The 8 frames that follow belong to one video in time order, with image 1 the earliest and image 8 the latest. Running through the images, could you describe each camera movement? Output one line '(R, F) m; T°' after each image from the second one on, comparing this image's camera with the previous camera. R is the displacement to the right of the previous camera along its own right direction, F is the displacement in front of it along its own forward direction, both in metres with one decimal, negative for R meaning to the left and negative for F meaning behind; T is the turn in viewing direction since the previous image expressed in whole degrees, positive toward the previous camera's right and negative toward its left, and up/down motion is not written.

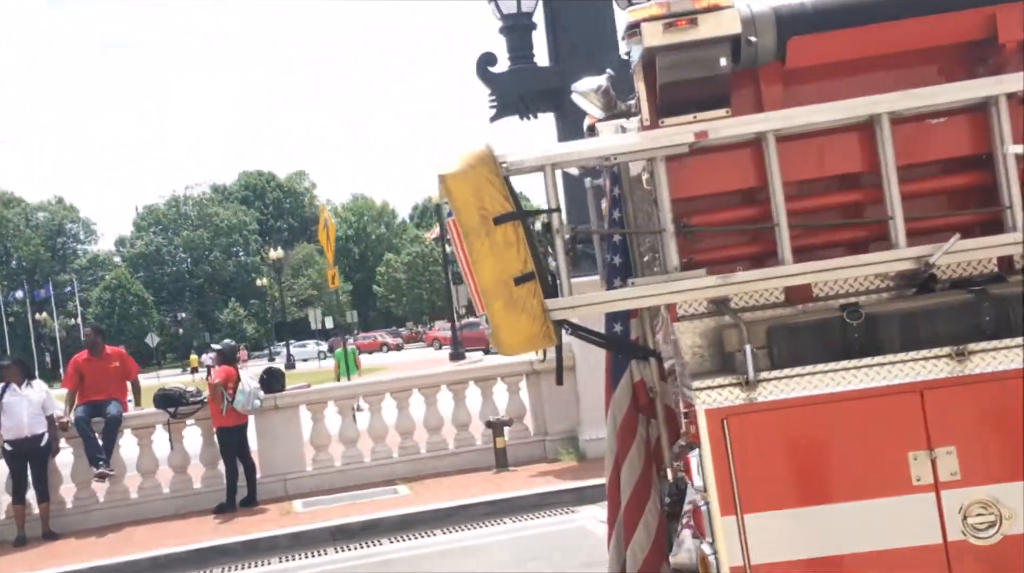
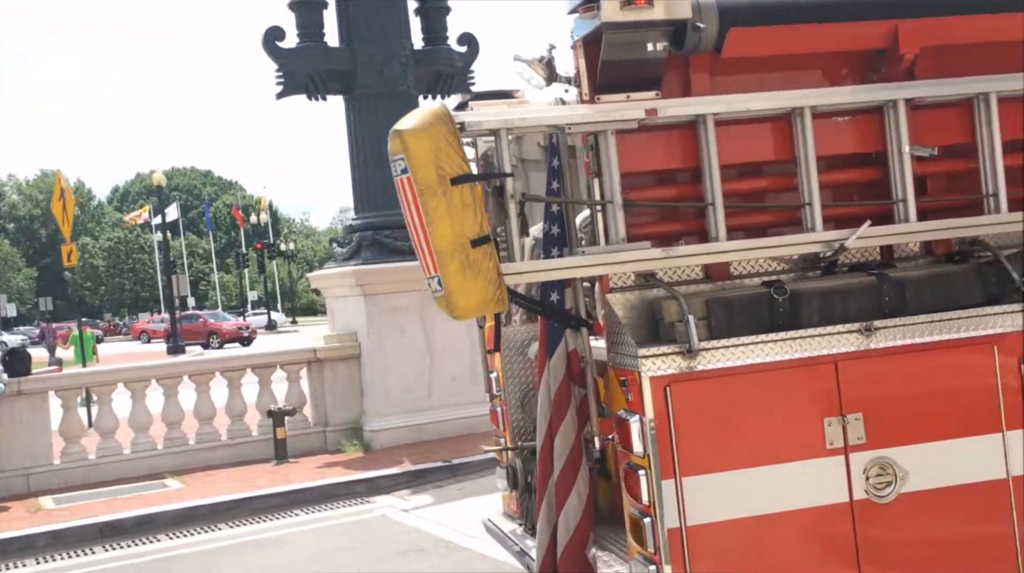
(-0.9, +0.1) m; +16°
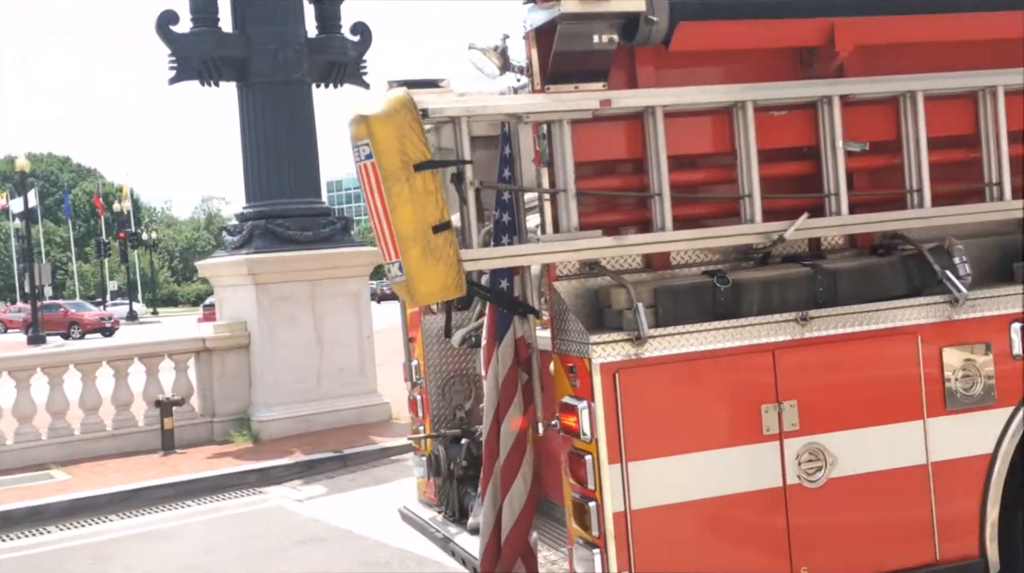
(-0.3, 0.0) m; +7°
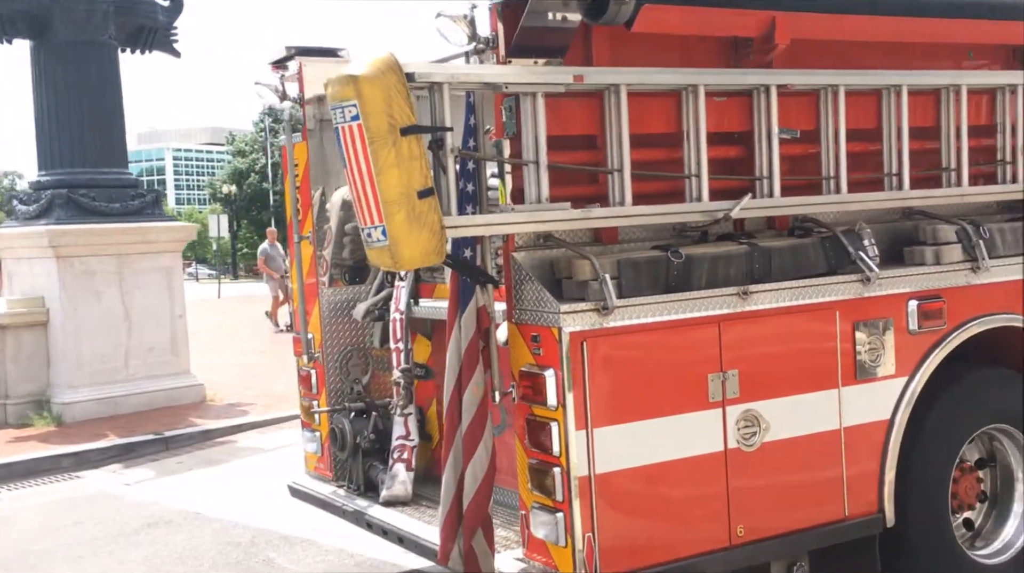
(-0.9, +0.1) m; +14°
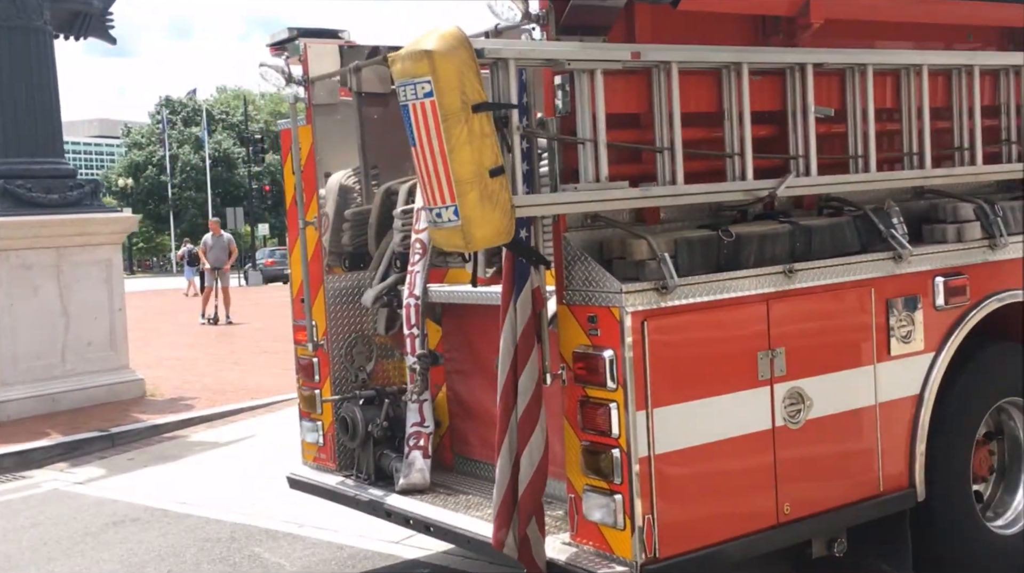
(-0.6, +0.1) m; +6°
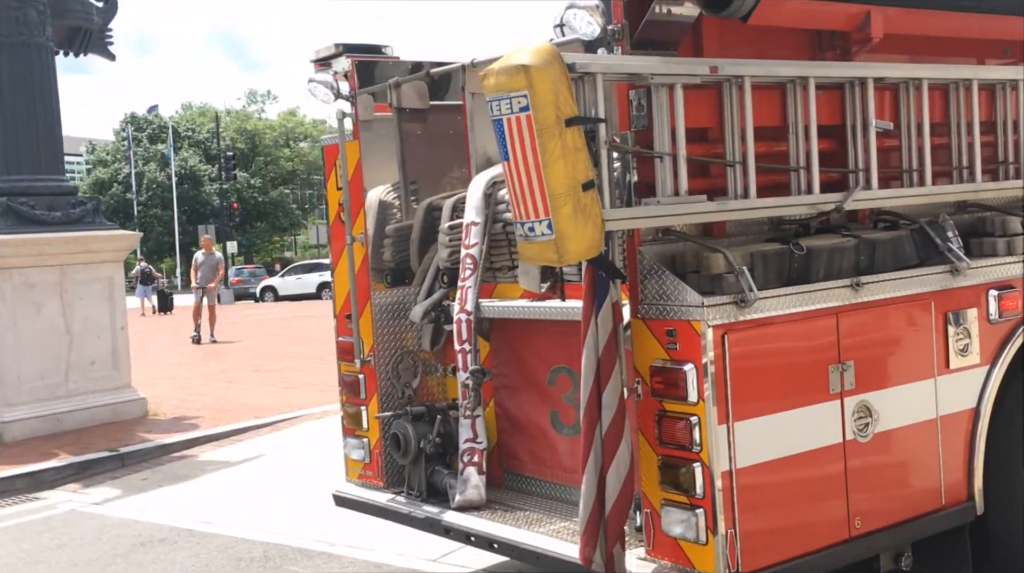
(-0.4, 0.0) m; +2°
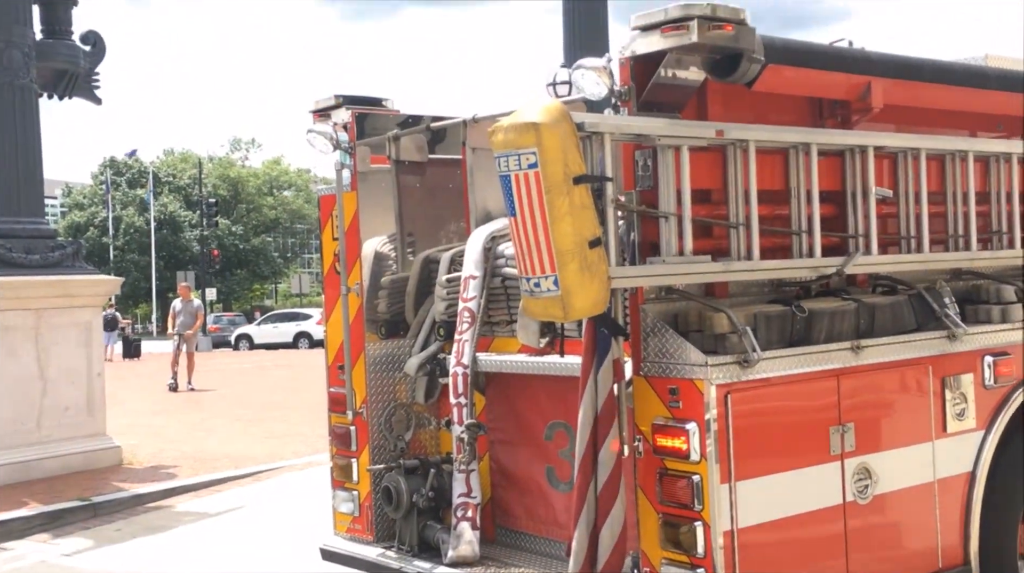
(-0.1, 0.0) m; +1°
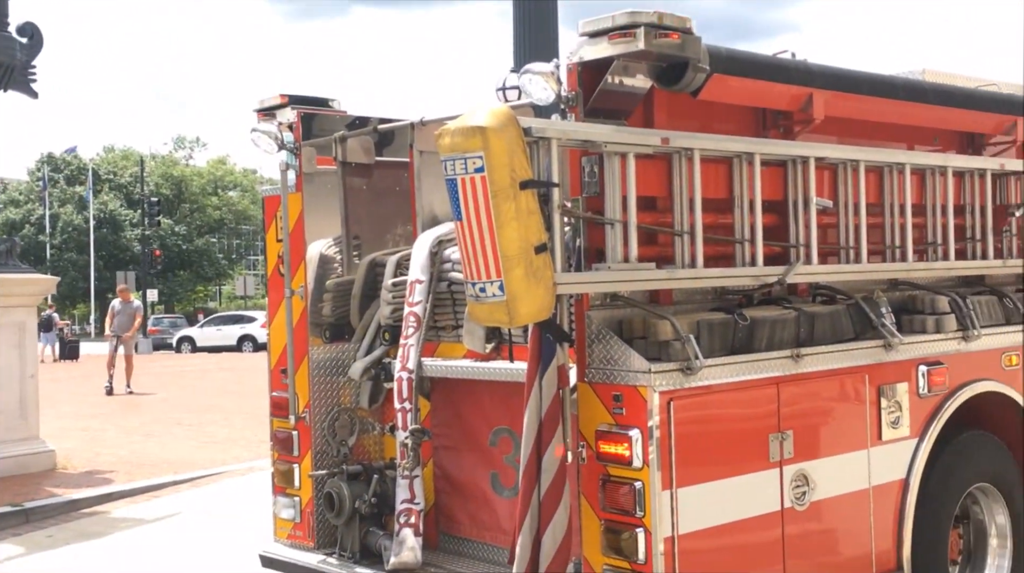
(0.0, 0.0) m; +3°
